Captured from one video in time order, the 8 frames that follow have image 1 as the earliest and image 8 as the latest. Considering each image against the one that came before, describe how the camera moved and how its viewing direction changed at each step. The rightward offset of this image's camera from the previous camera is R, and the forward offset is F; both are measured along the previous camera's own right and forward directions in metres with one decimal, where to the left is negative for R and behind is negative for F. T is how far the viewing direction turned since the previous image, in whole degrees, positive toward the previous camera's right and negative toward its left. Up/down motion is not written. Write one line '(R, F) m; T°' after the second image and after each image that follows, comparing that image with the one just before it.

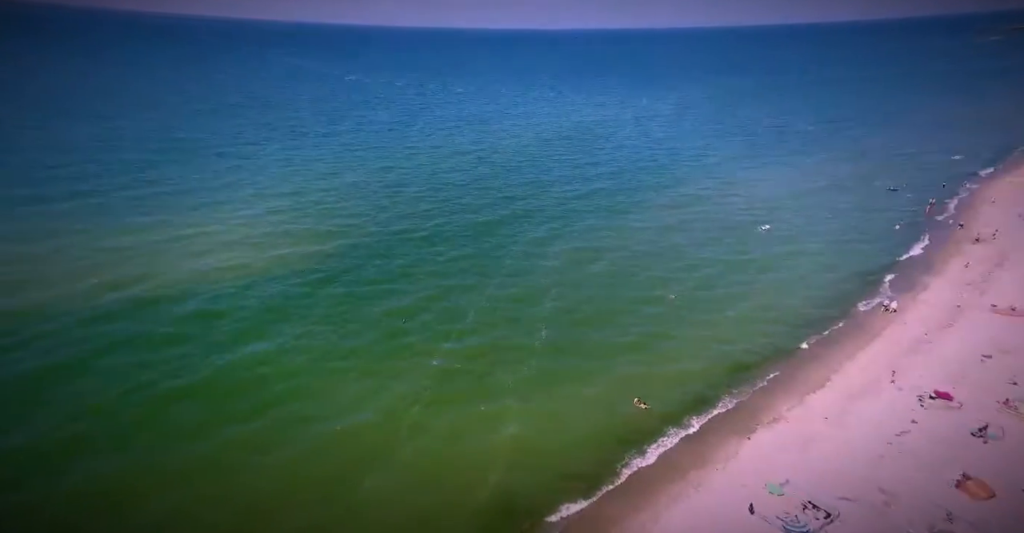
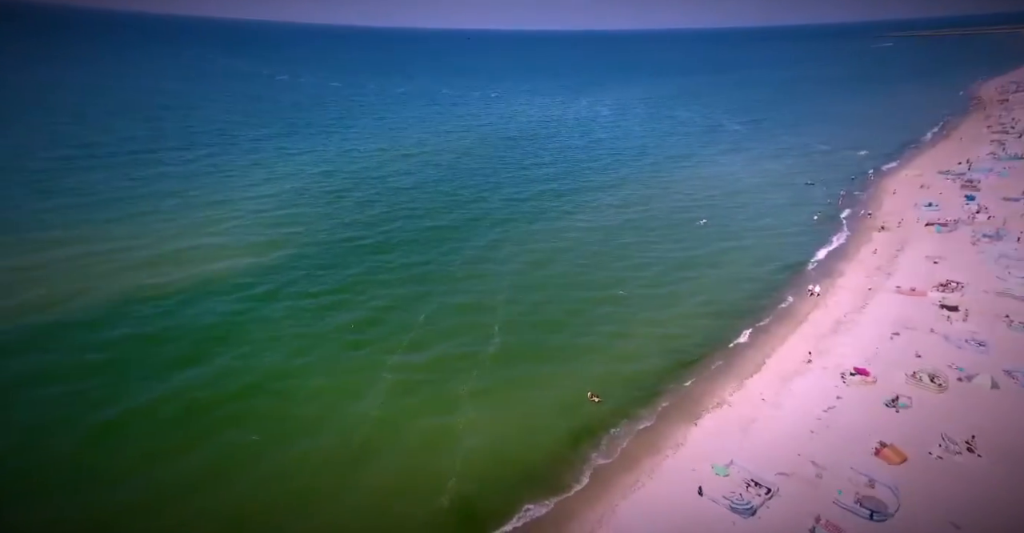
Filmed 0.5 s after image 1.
(-2.0, +0.4) m; +8°
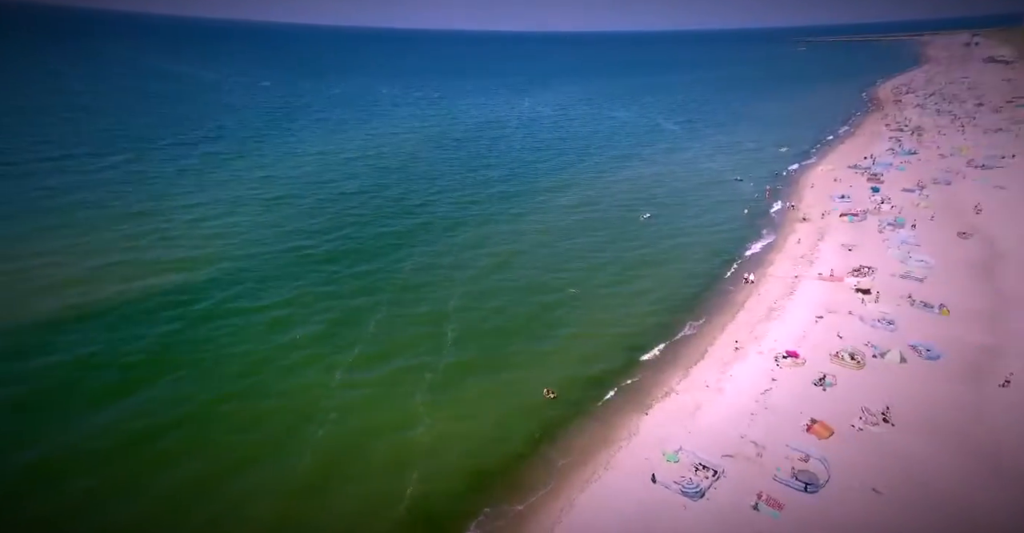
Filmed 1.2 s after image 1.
(-2.5, +0.4) m; +8°
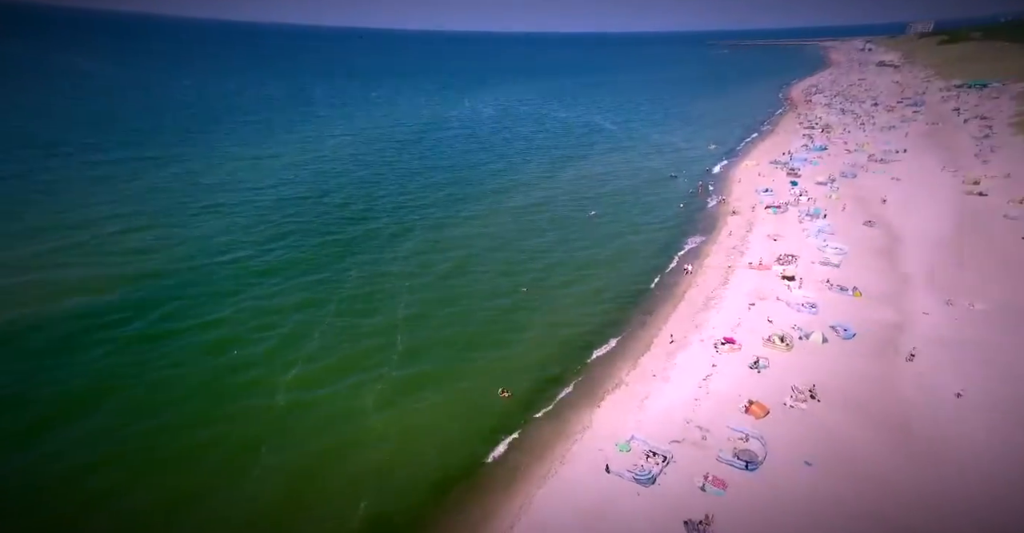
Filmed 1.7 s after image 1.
(-2.2, +0.3) m; +8°
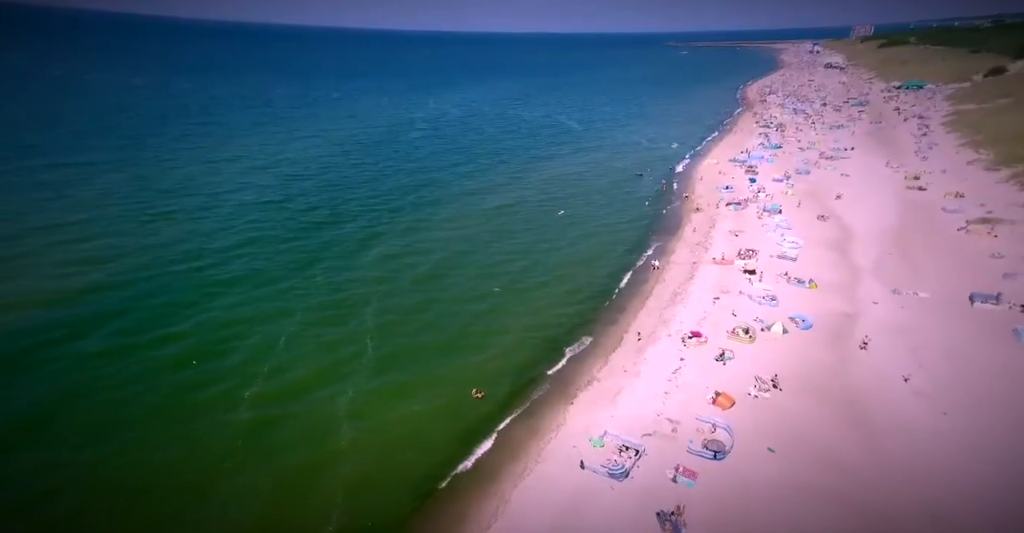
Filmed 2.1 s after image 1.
(+8.5, +2.4) m; -47°
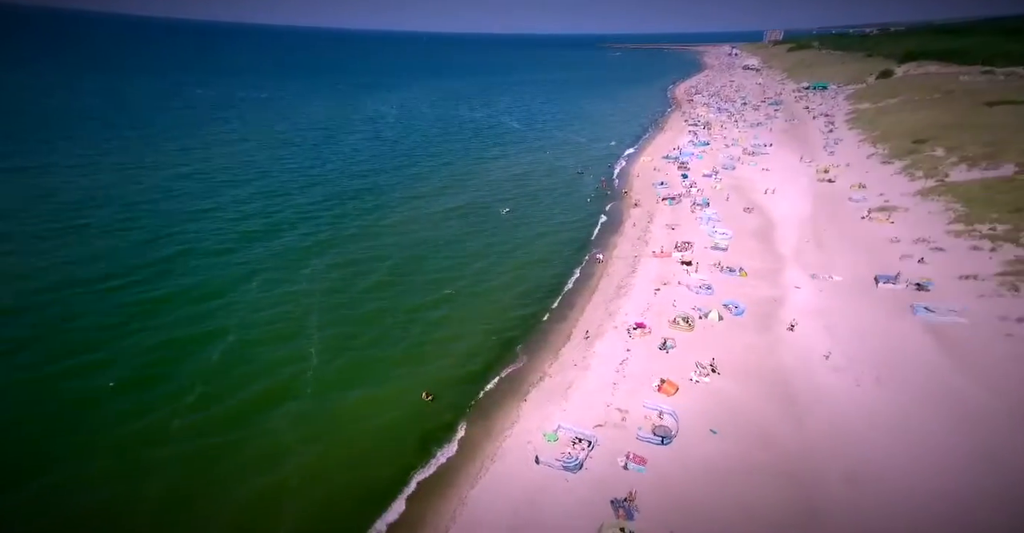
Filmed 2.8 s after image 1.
(-1.5, 0.0) m; +8°
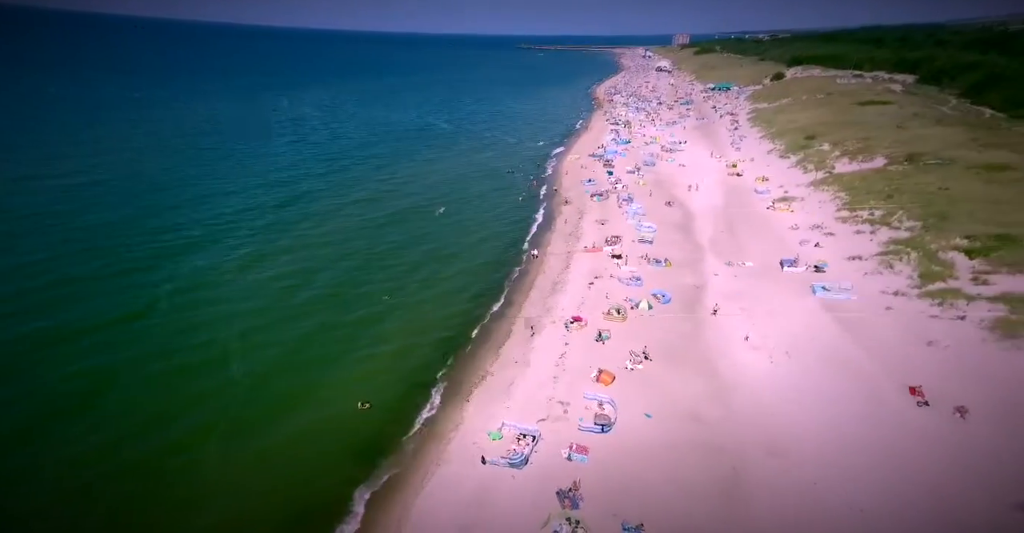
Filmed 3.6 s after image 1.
(-1.7, 0.0) m; +10°
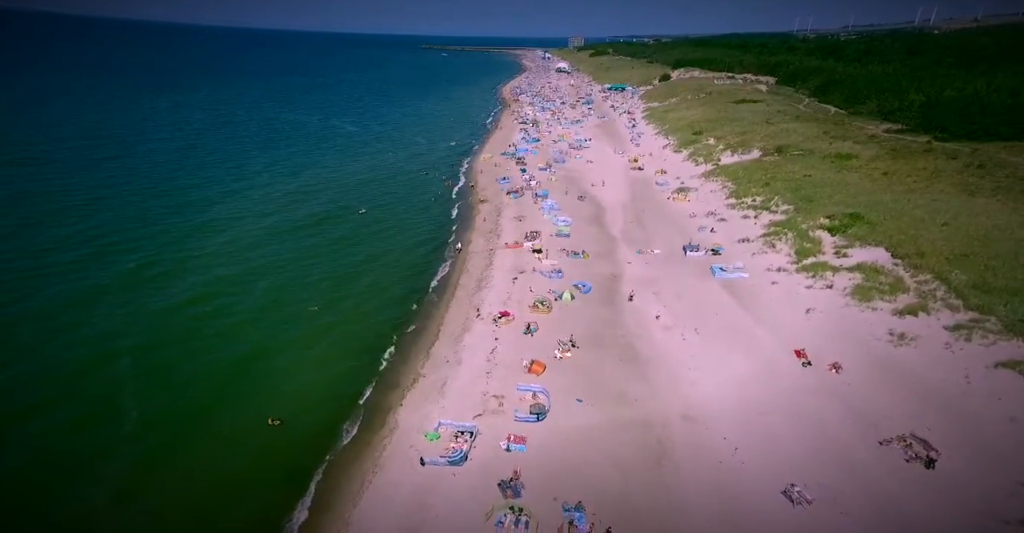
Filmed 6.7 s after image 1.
(-1.9, 0.0) m; +11°
